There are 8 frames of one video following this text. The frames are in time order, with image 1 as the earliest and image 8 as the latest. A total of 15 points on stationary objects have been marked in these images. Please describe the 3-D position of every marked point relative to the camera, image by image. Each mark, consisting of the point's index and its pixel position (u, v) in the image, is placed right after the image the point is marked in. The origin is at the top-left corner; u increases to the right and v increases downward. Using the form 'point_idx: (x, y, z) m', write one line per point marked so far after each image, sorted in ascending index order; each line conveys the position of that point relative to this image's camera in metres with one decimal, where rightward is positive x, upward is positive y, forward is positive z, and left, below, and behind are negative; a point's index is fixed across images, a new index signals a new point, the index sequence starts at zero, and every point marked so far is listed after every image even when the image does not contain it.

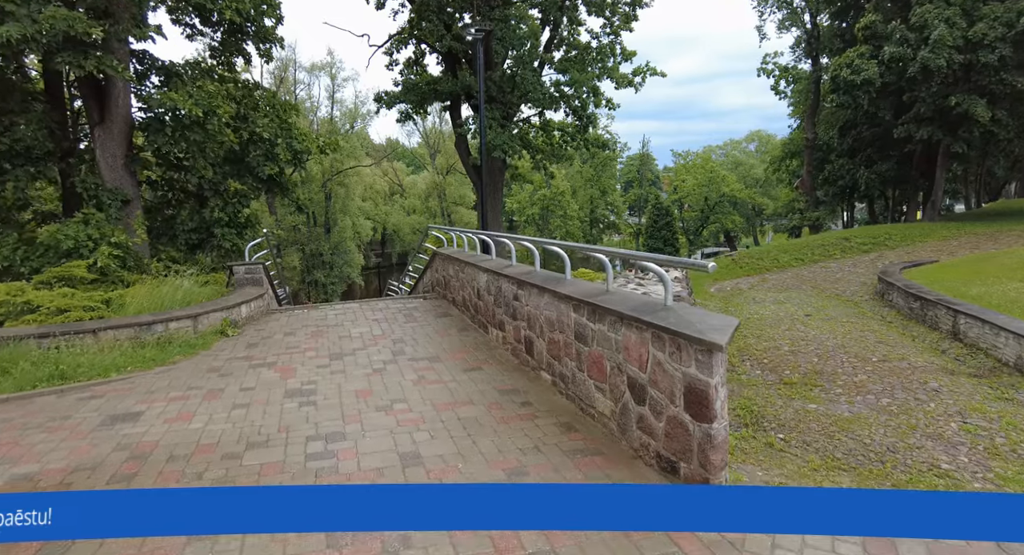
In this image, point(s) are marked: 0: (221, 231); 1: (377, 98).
0: (-4.7, +0.7, +9.7) m
1: (-4.0, +5.3, +17.6) m
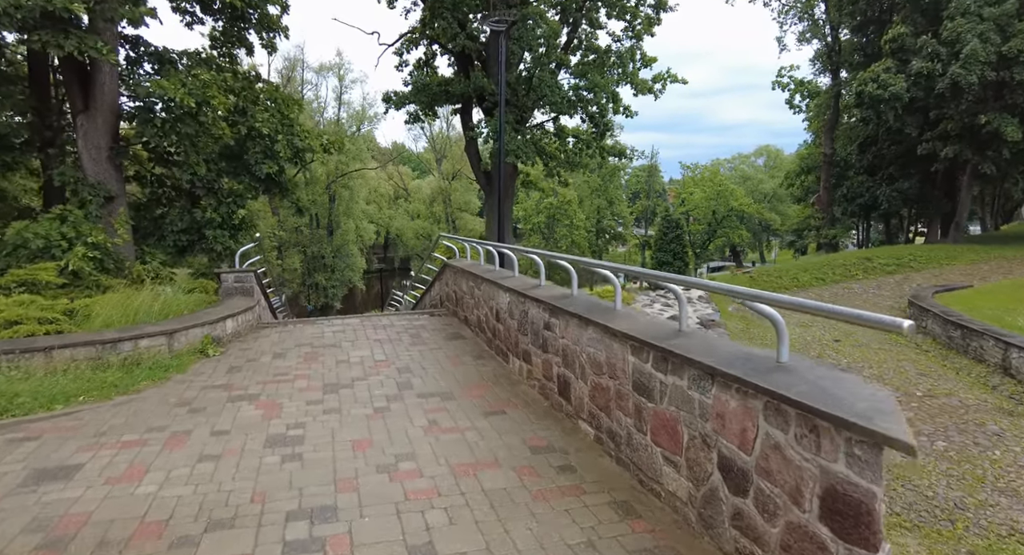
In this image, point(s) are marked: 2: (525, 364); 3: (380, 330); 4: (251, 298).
0: (-4.5, +0.7, +8.9) m
1: (-3.6, +5.0, +16.9) m
2: (+0.1, -0.6, +4.4) m
3: (-1.4, -0.6, +6.2) m
4: (-2.9, -0.3, +6.6) m
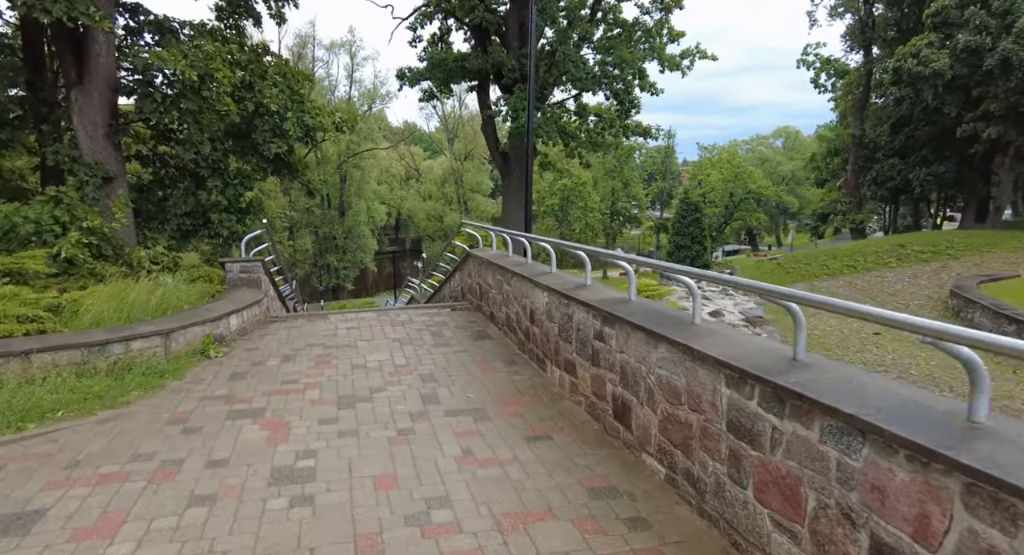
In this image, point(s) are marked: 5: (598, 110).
0: (-4.1, +0.8, +8.4) m
1: (-3.0, +5.5, +16.2) m
2: (+0.4, -0.6, +3.8) m
3: (-1.1, -0.5, +5.7) m
4: (-2.6, -0.1, +6.0) m
5: (+2.2, +4.4, +15.7) m
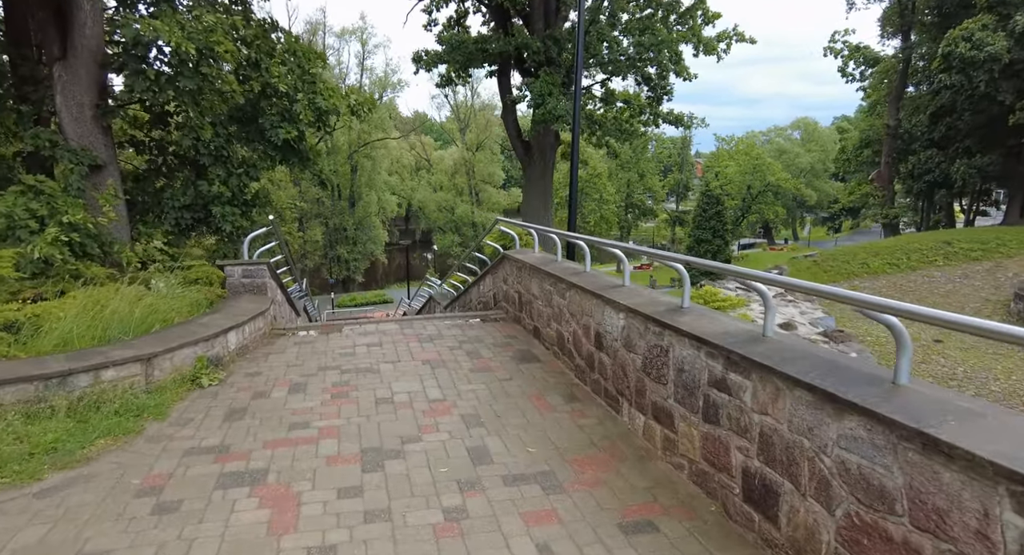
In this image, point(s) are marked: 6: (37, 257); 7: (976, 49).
0: (-3.7, +0.8, +7.5) m
1: (-2.4, +5.6, +15.3) m
2: (+0.7, -0.7, +2.9) m
3: (-0.7, -0.5, +4.8) m
4: (-2.2, -0.2, +5.2) m
5: (+2.8, +4.5, +14.8) m
6: (-4.1, +0.2, +5.1) m
7: (+12.4, +6.1, +16.0) m
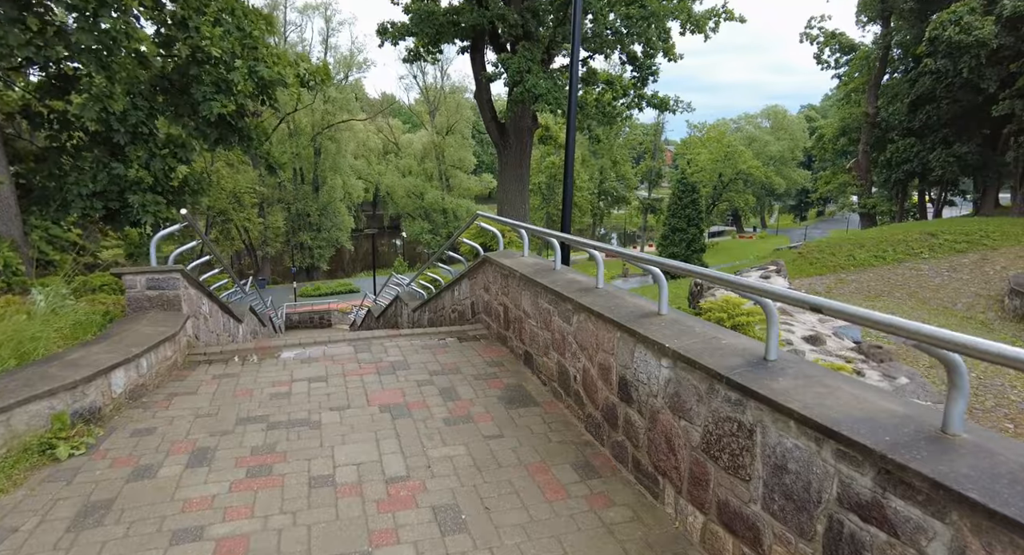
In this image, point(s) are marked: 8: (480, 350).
0: (-3.9, +0.8, +6.3) m
1: (-3.1, +5.7, +13.9) m
2: (+0.7, -0.9, +1.9) m
3: (-0.8, -0.6, +3.7) m
4: (-2.3, -0.3, +4.0) m
5: (+2.2, +4.6, +13.7) m
6: (-4.2, +0.1, +3.8) m
7: (+11.7, +6.3, +15.4) m
8: (-0.2, -0.5, +4.3) m
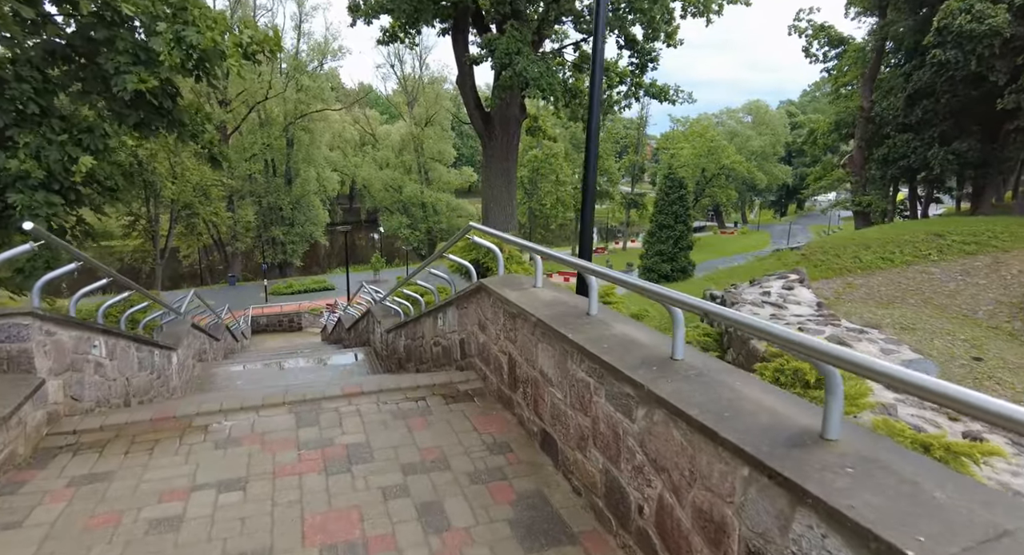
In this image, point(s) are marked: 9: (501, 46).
0: (-3.9, +0.6, +4.9) m
1: (-3.3, +5.6, +12.5) m
2: (+0.9, -1.1, +0.7) m
3: (-0.7, -0.8, +2.5) m
4: (-2.2, -0.5, +2.7) m
5: (+1.9, +4.5, +12.5) m
6: (-4.1, -0.1, +2.5) m
7: (+11.4, +6.2, +14.5) m
8: (-0.2, -0.7, +3.1) m
9: (-0.2, +4.1, +10.5) m
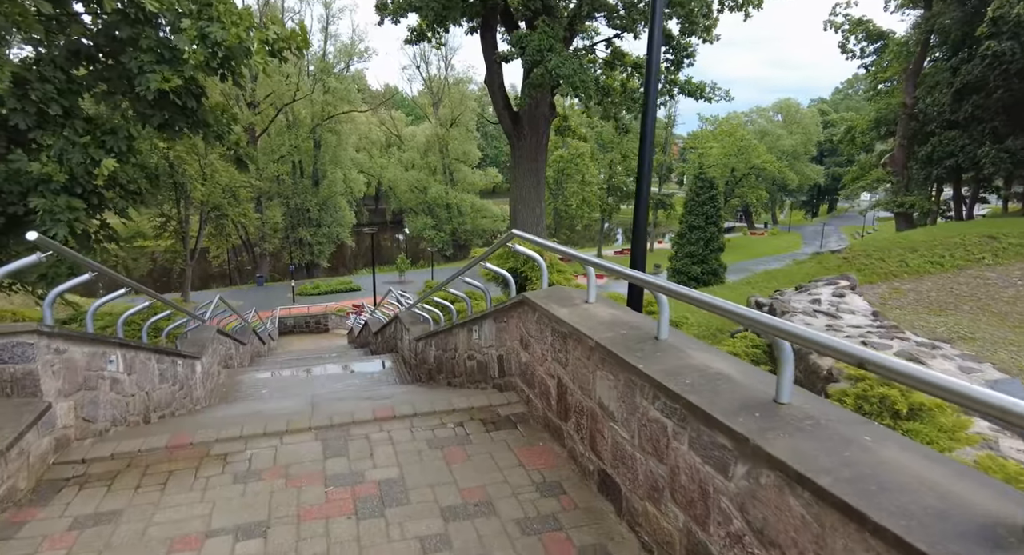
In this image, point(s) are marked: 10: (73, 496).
0: (-3.6, +0.6, +4.7) m
1: (-2.7, +5.6, +12.3) m
2: (+1.0, -1.2, +0.3) m
3: (-0.5, -0.9, +2.1) m
4: (-2.0, -0.5, +2.5) m
5: (+2.5, +4.4, +12.1) m
6: (-3.9, -0.2, +2.3) m
7: (+12.1, +6.1, +13.7) m
8: (0.0, -0.8, +2.7) m
9: (+0.4, +4.0, +10.2) m
10: (-1.8, -0.8, +2.4) m
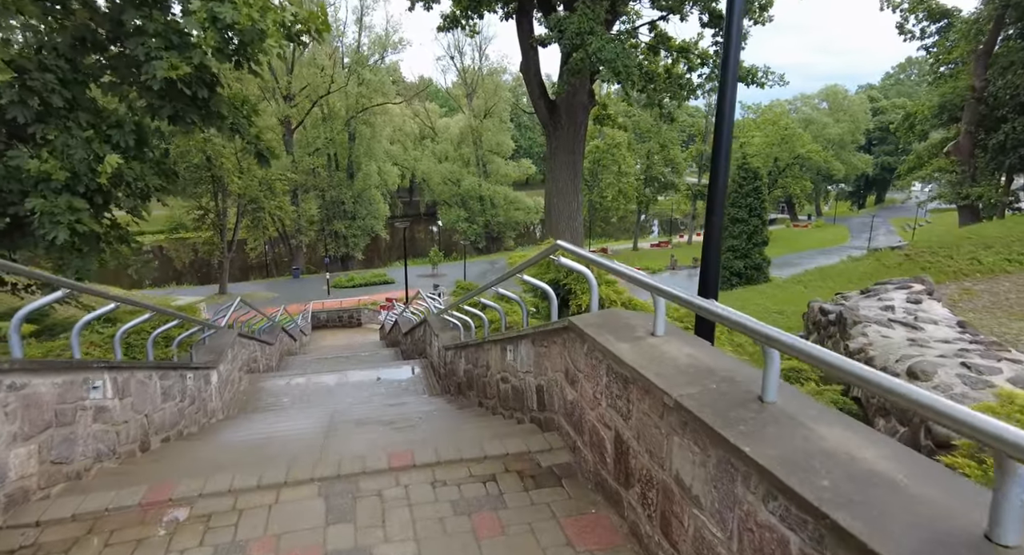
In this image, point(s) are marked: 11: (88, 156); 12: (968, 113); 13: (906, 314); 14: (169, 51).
0: (-3.3, +0.5, +4.3) m
1: (-2.0, +5.6, +11.8) m
2: (+1.0, -1.3, -0.3) m
3: (-0.4, -1.0, +1.6) m
4: (-1.9, -0.6, +2.0) m
5: (+3.2, +4.5, +11.3) m
6: (-3.7, -0.2, +1.9) m
7: (+12.9, +6.1, +12.4) m
8: (+0.2, -0.9, +2.2) m
9: (+1.0, +4.0, +9.5) m
10: (-1.6, -0.9, +2.0) m
11: (-3.2, +1.0, +4.6) m
12: (+15.4, +5.5, +19.9) m
13: (+4.3, -0.4, +6.5) m
14: (-2.6, +1.8, +4.6) m
